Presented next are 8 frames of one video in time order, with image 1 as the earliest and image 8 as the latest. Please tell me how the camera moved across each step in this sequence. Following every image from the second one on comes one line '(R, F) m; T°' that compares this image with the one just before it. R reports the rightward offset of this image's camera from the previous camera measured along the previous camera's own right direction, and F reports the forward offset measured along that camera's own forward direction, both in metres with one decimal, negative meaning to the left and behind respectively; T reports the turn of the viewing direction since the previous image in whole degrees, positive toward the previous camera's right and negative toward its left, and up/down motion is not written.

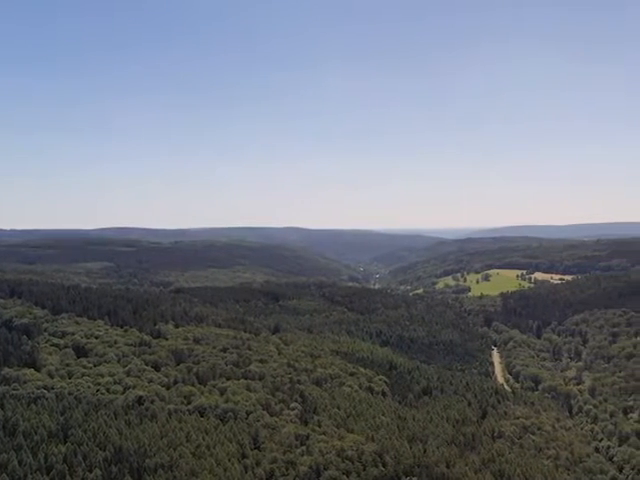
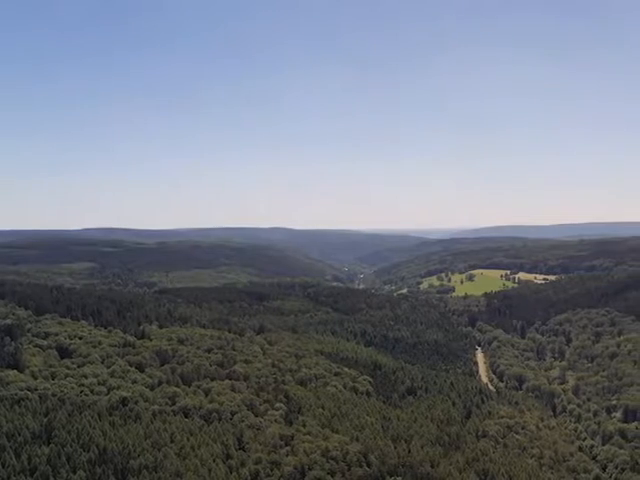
(+1.8, 0.0) m; +1°
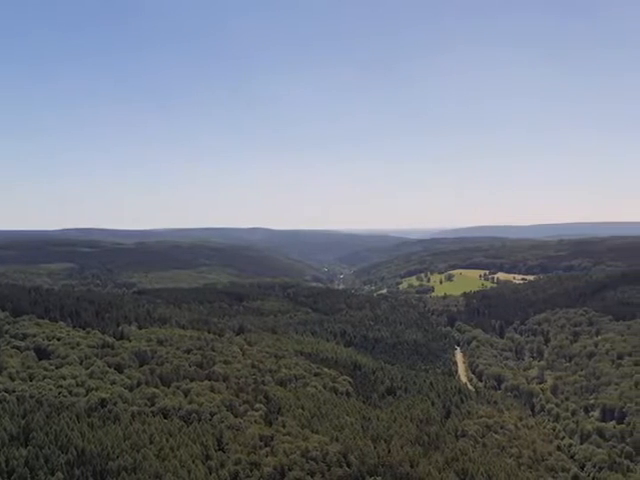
(+2.1, 0.0) m; +1°
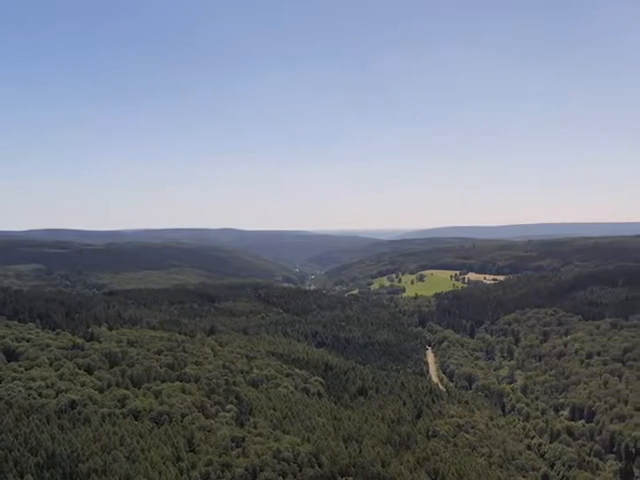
(+3.1, 0.0) m; +1°
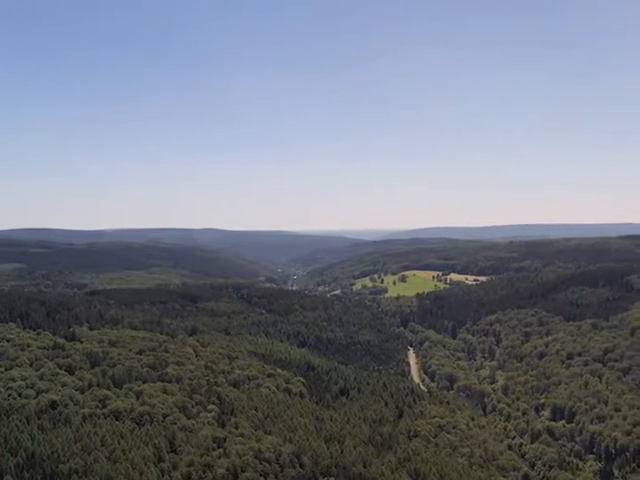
(+1.9, 0.0) m; +1°
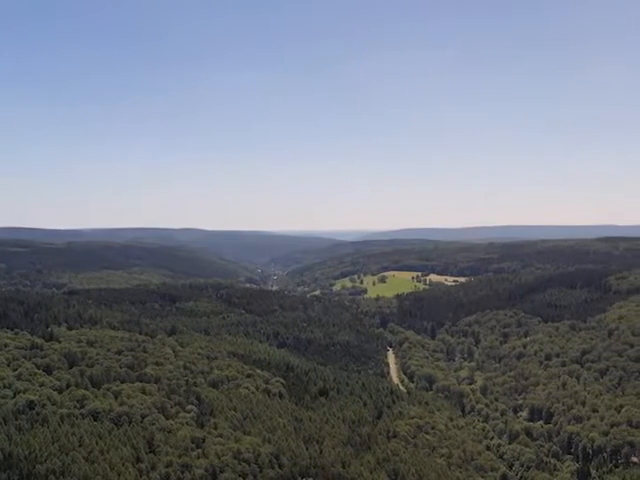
(+2.2, -0.1) m; +1°
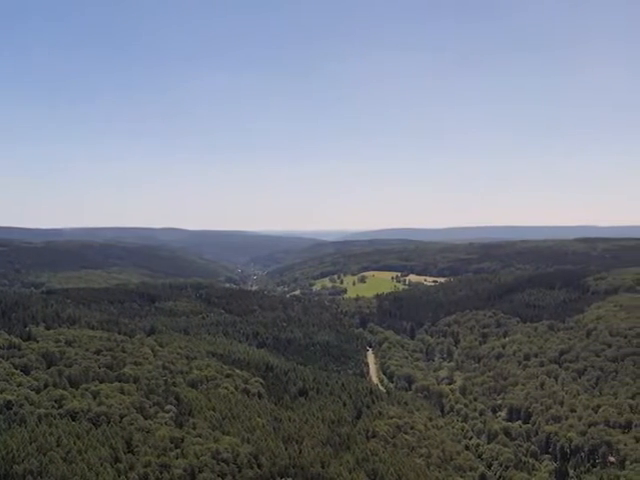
(+2.1, 0.0) m; +1°
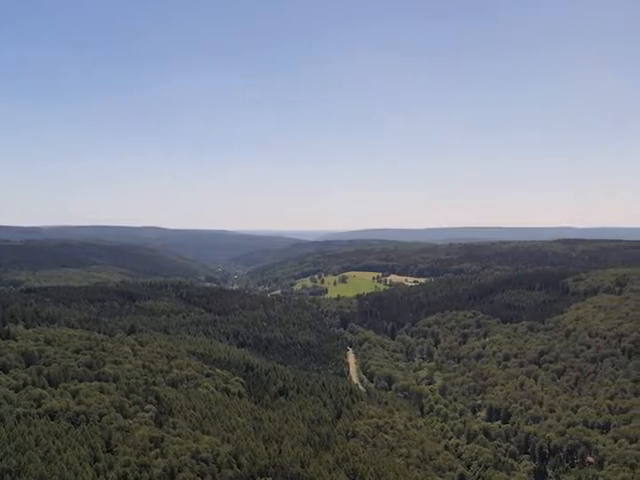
(+2.1, -0.1) m; +1°
